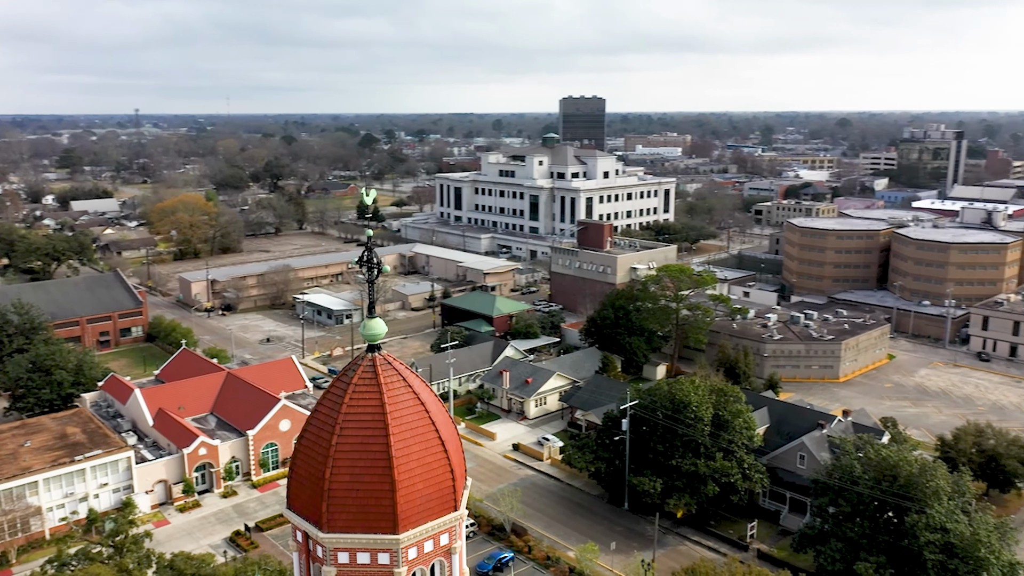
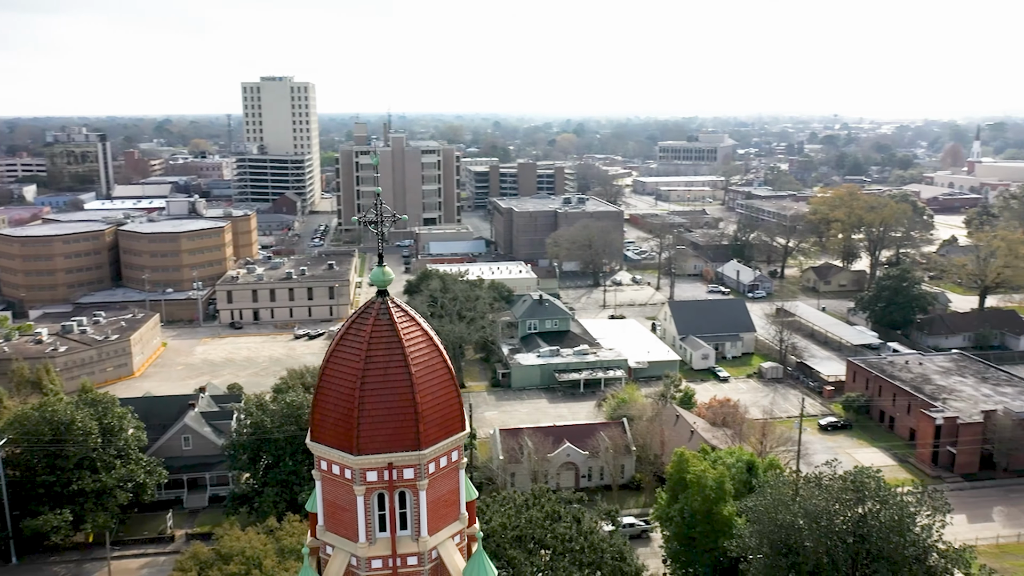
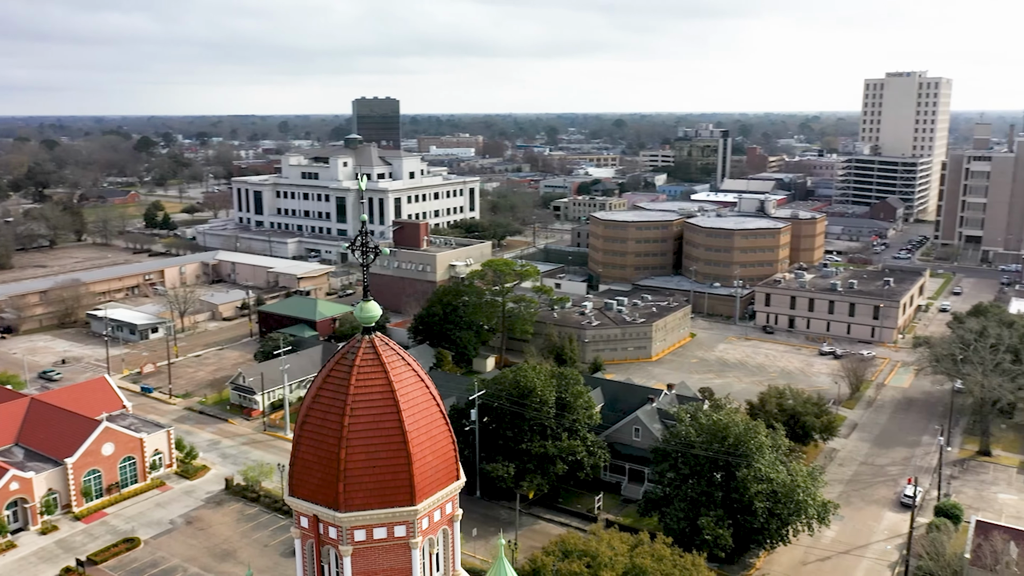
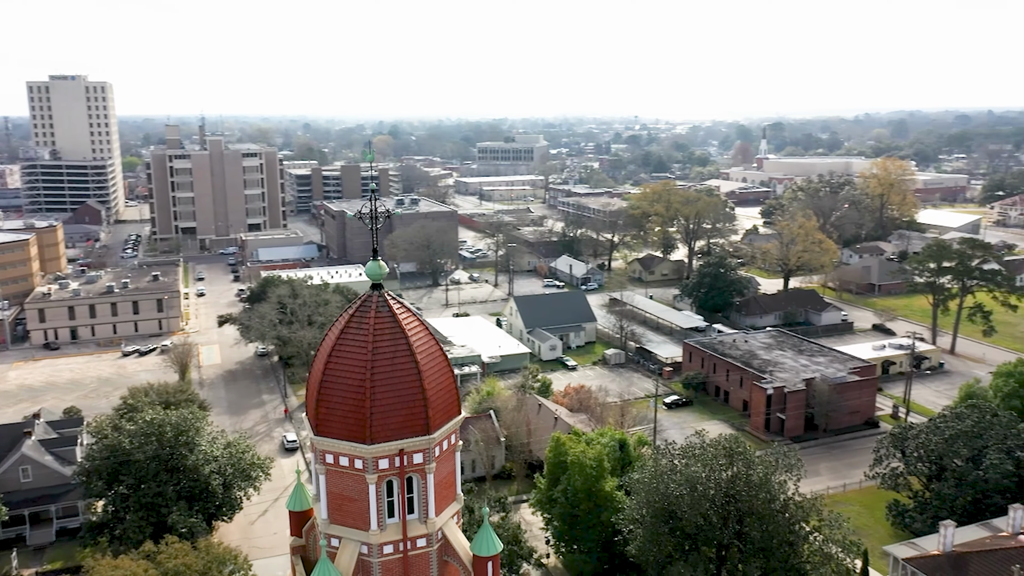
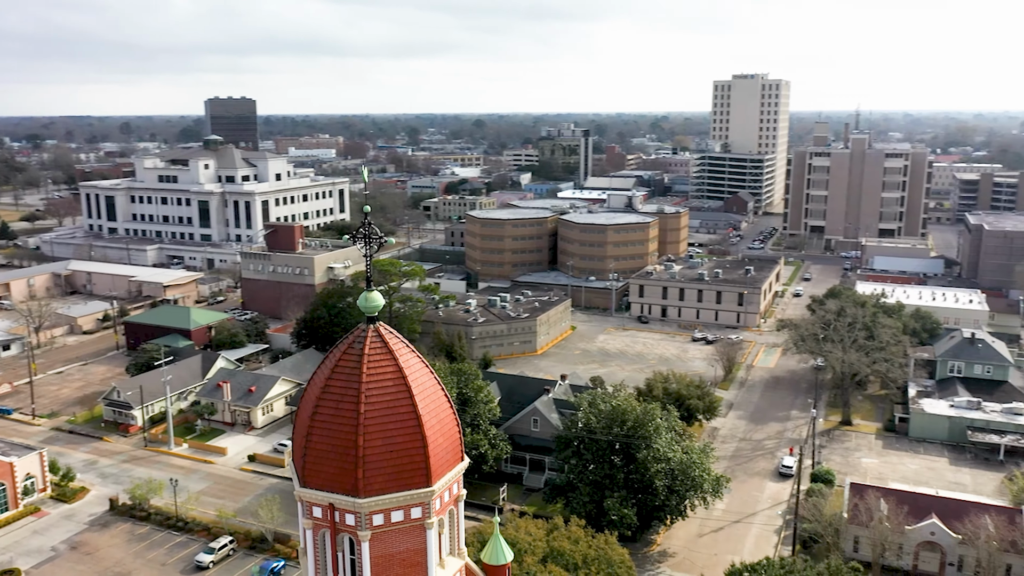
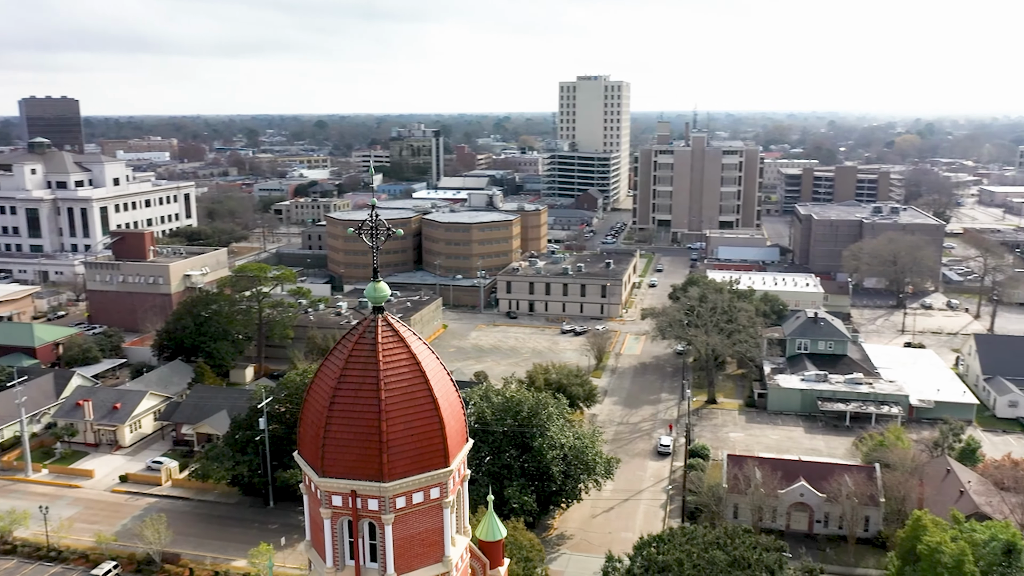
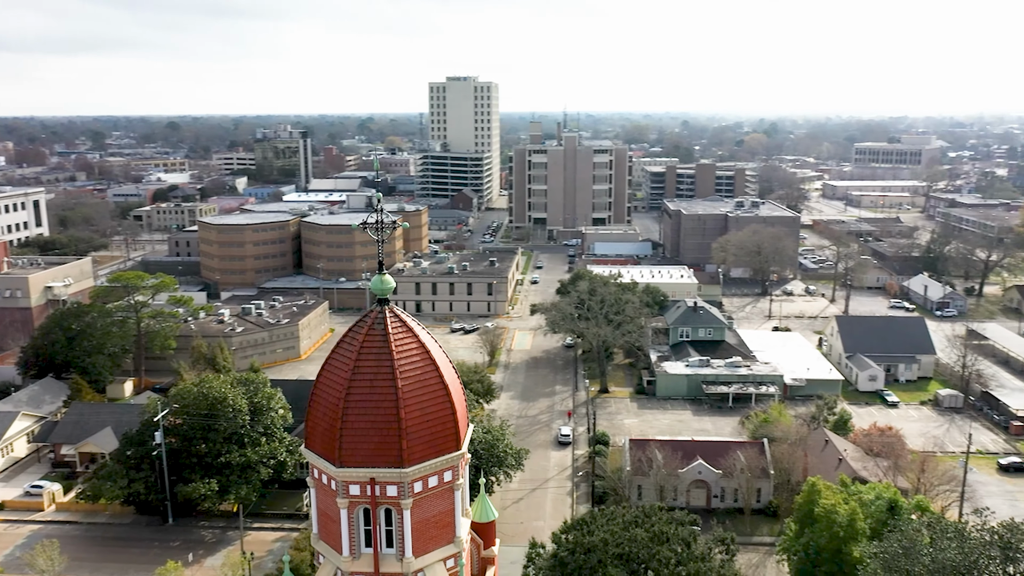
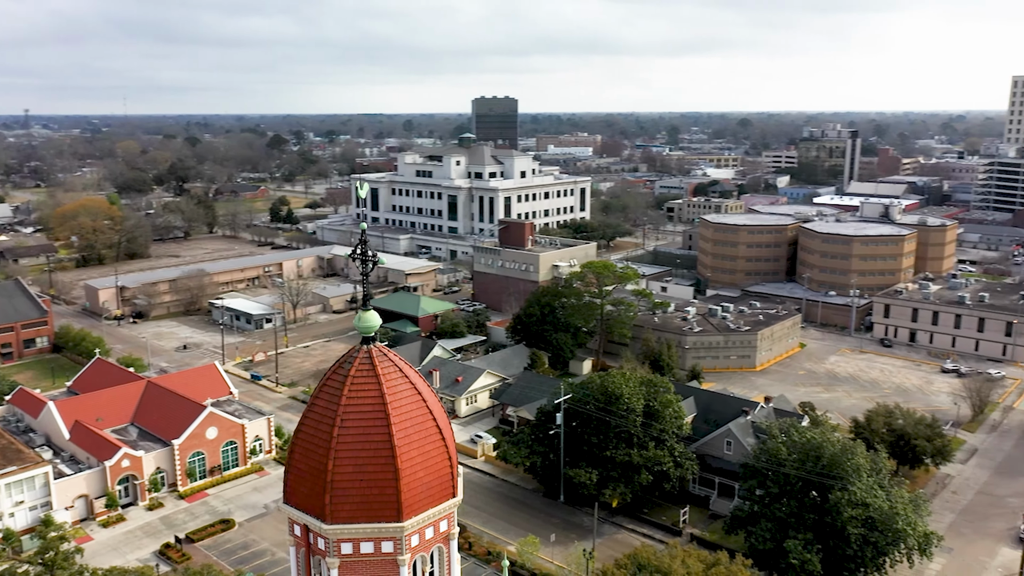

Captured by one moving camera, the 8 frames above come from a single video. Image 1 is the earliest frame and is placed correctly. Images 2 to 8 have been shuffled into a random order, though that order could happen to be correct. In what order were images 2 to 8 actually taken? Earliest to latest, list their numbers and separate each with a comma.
8, 3, 5, 6, 7, 2, 4
